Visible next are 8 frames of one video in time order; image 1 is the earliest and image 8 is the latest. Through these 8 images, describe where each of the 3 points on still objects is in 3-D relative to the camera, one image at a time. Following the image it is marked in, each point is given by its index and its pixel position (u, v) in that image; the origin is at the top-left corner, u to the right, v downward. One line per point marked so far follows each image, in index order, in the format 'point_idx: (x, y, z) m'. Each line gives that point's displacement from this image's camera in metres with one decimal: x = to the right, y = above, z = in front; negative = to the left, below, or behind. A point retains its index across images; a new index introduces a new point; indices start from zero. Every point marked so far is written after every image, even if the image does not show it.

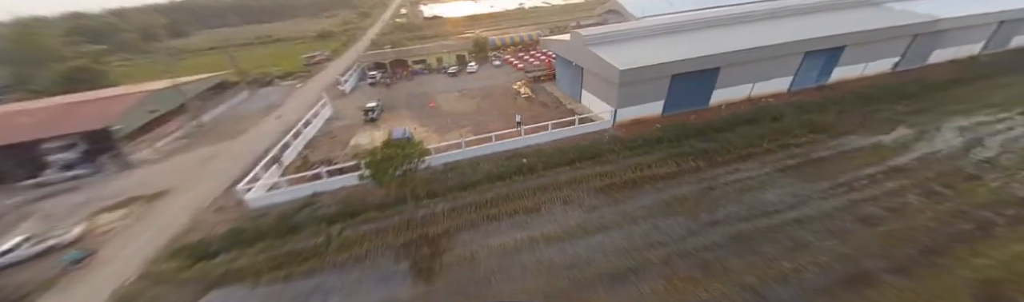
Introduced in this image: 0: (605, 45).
0: (+4.6, +5.1, +13.3) m
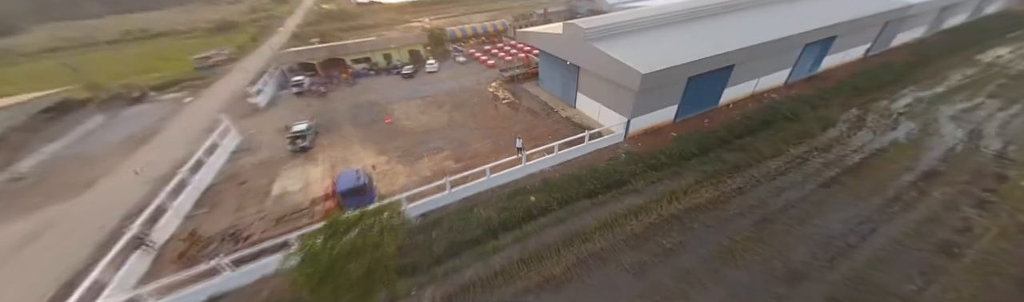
0: (+3.8, +4.5, +11.0) m
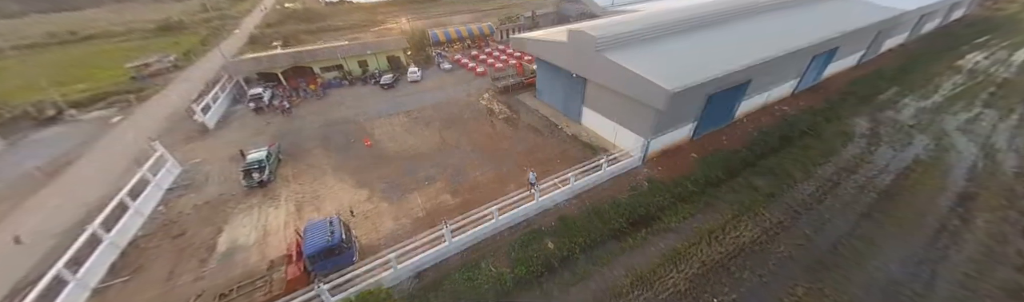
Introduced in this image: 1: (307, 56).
0: (+3.8, +3.6, +9.8) m
1: (-11.8, +5.5, +16.0) m
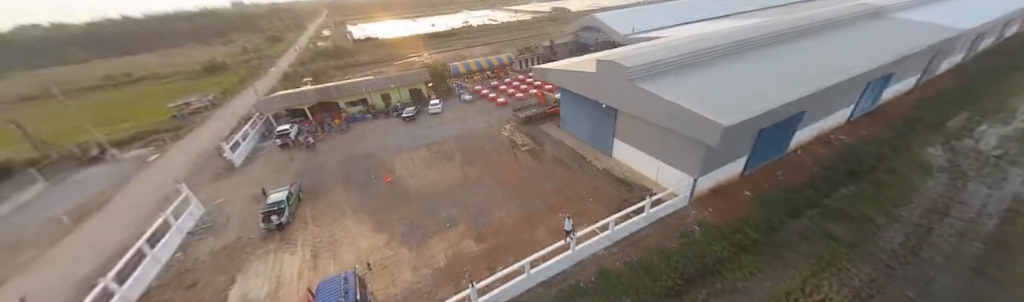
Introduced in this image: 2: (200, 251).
0: (+4.6, +2.4, +9.2) m
1: (-10.6, +3.5, +16.4) m
2: (-9.0, -2.9, +8.0) m
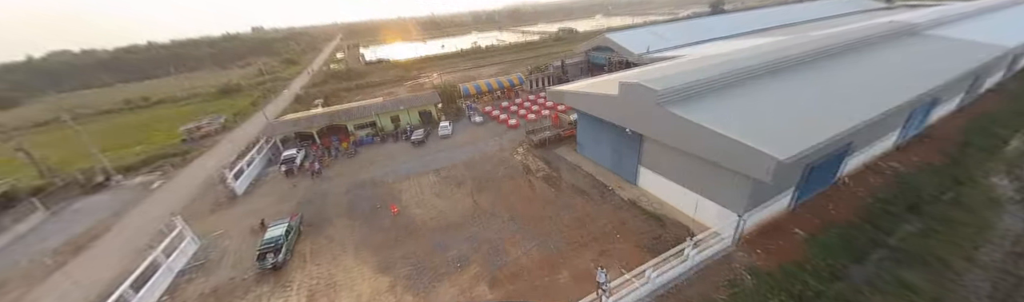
0: (+5.2, +1.5, +8.4) m
1: (-9.9, +2.1, +16.1) m
2: (-8.5, -3.7, +7.3) m
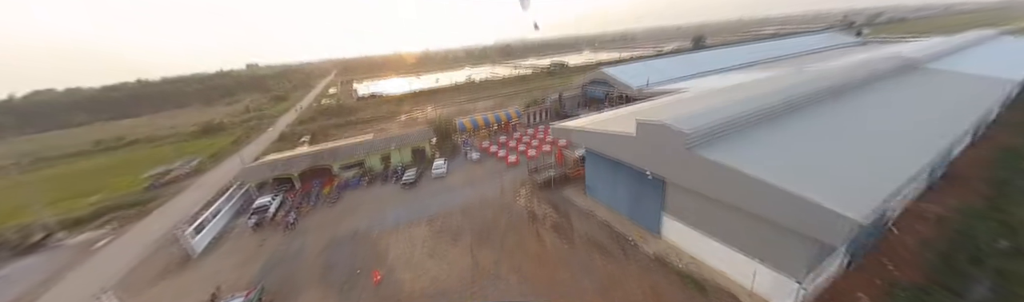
0: (+5.3, +0.2, +7.4) m
1: (-9.9, -0.3, +14.8) m
2: (-8.2, -5.1, +5.4) m
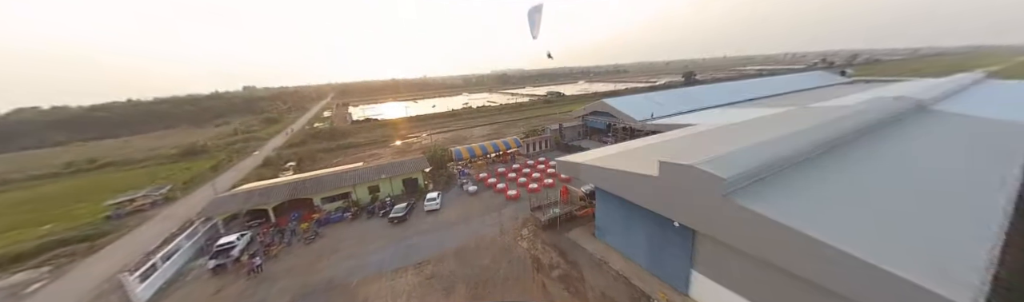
0: (+5.5, -0.9, +6.5) m
1: (-9.9, -1.7, +13.4) m
2: (-8.1, -5.7, +3.7) m
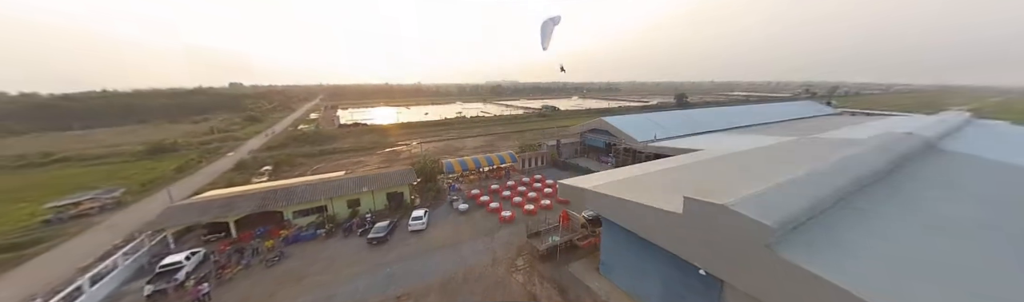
0: (+5.5, -1.7, +5.6) m
1: (-10.1, -2.1, +12.0) m
2: (-8.1, -5.7, +2.1) m
